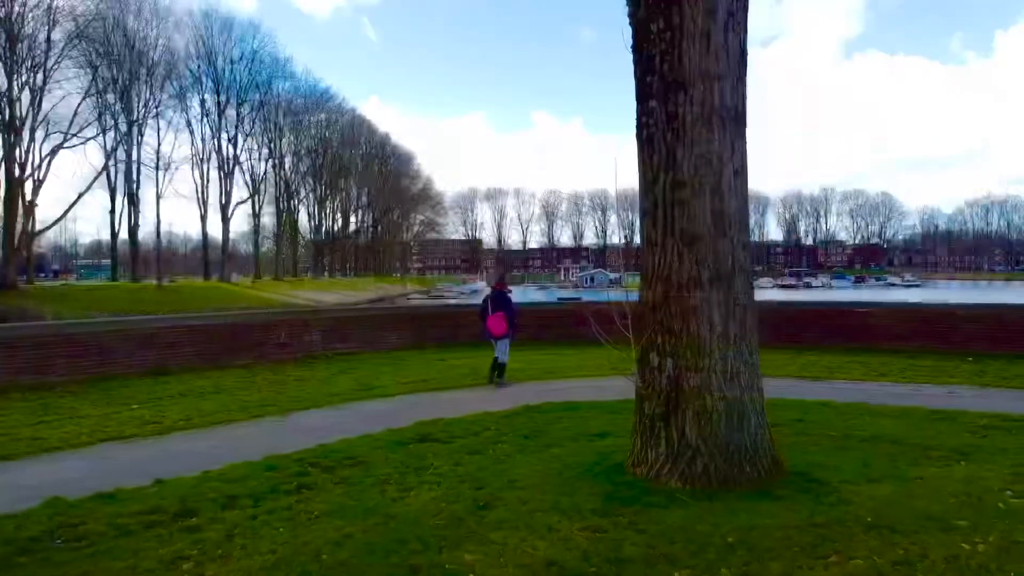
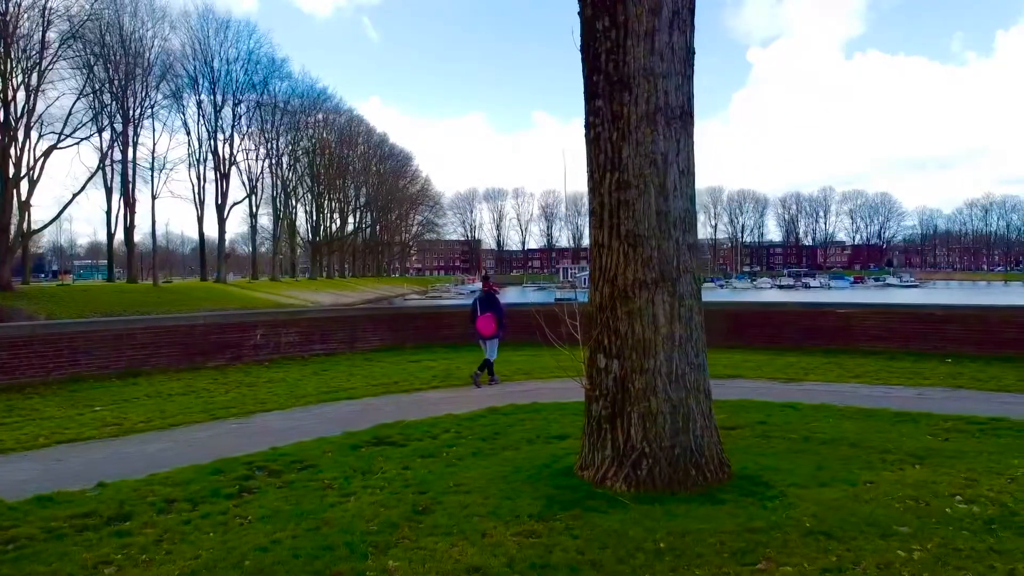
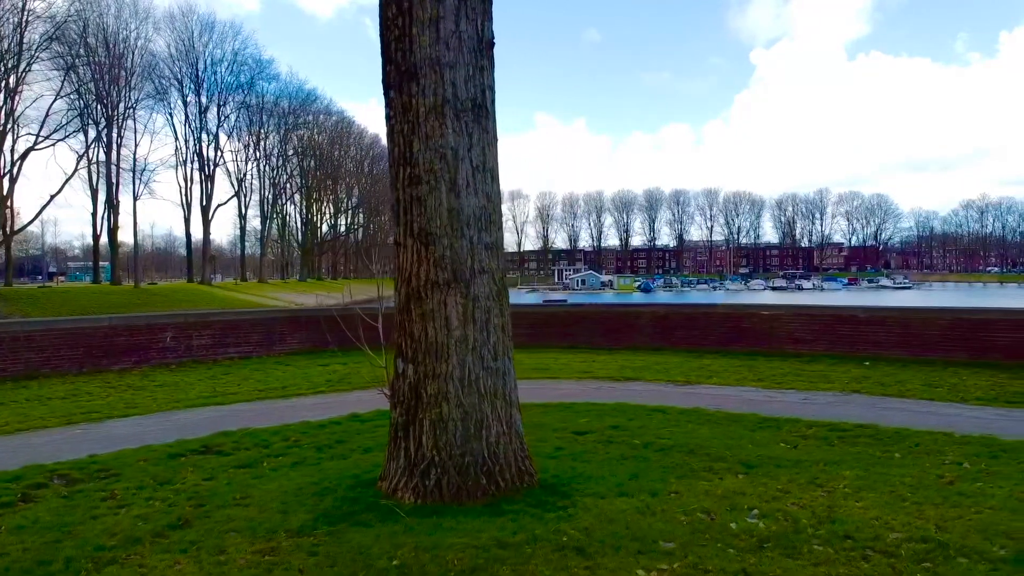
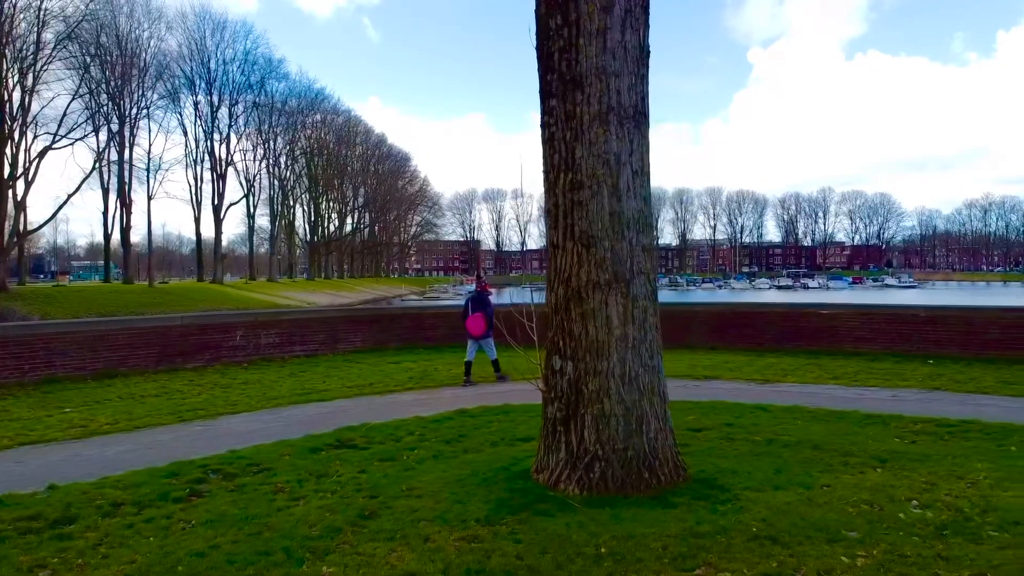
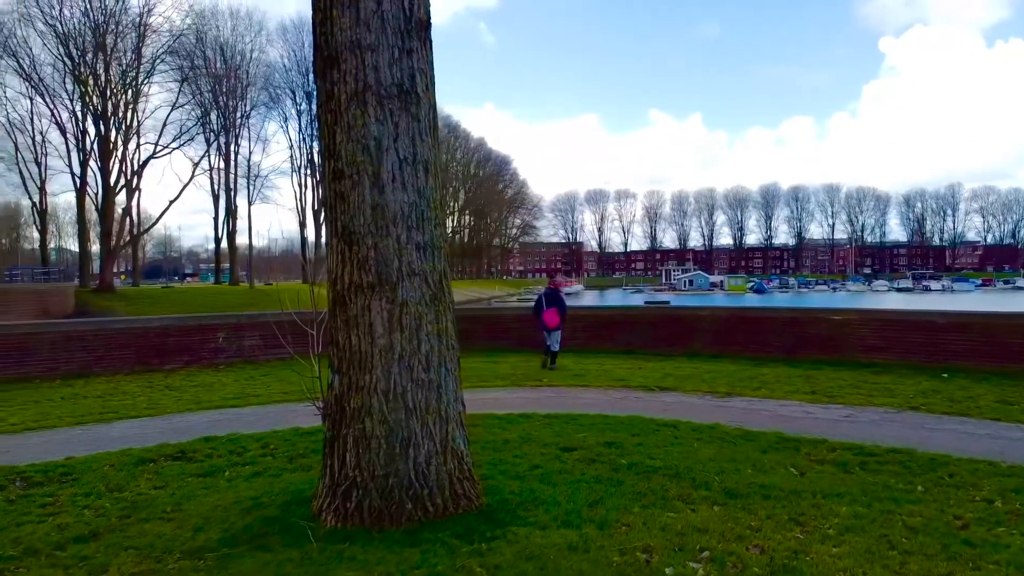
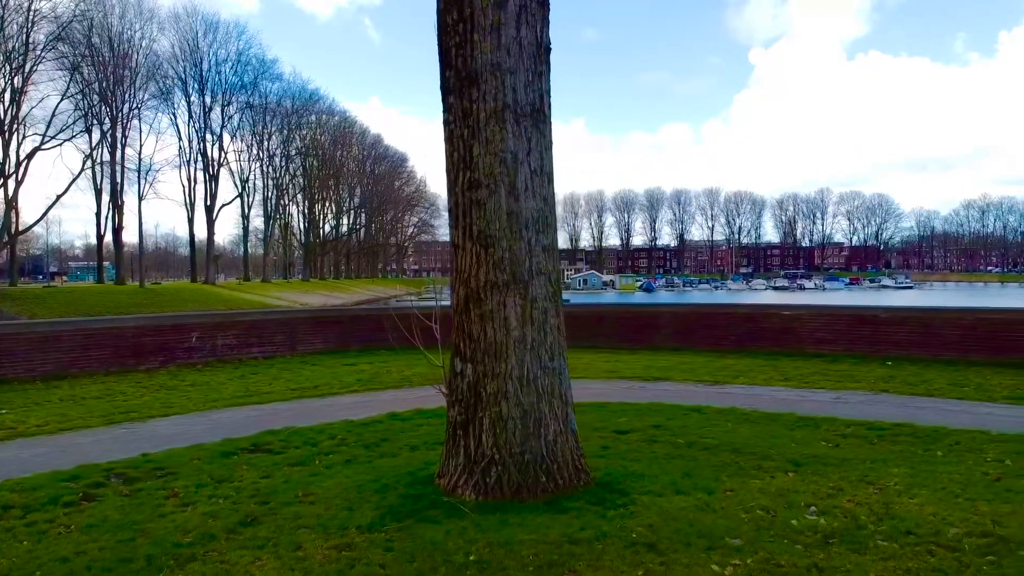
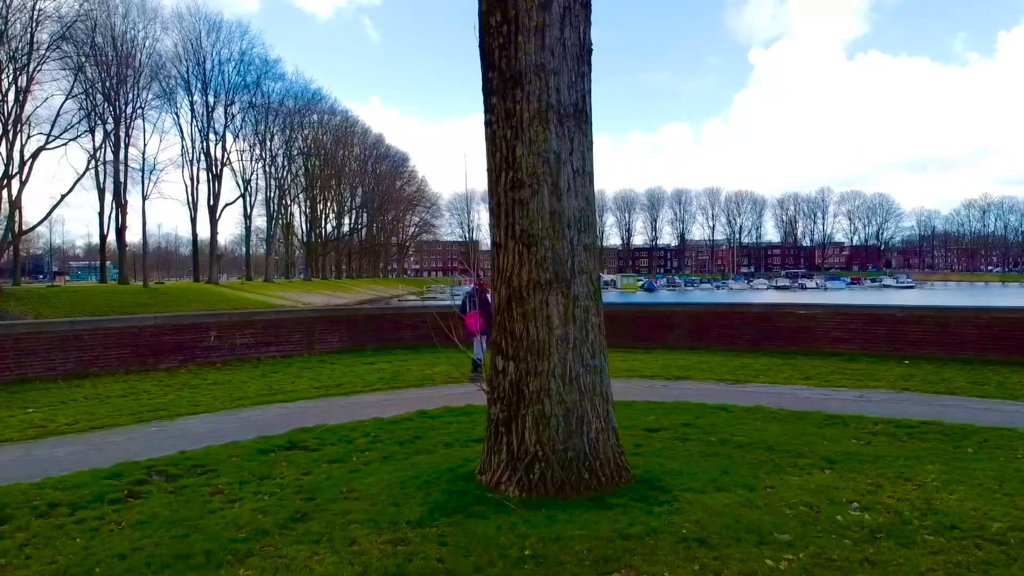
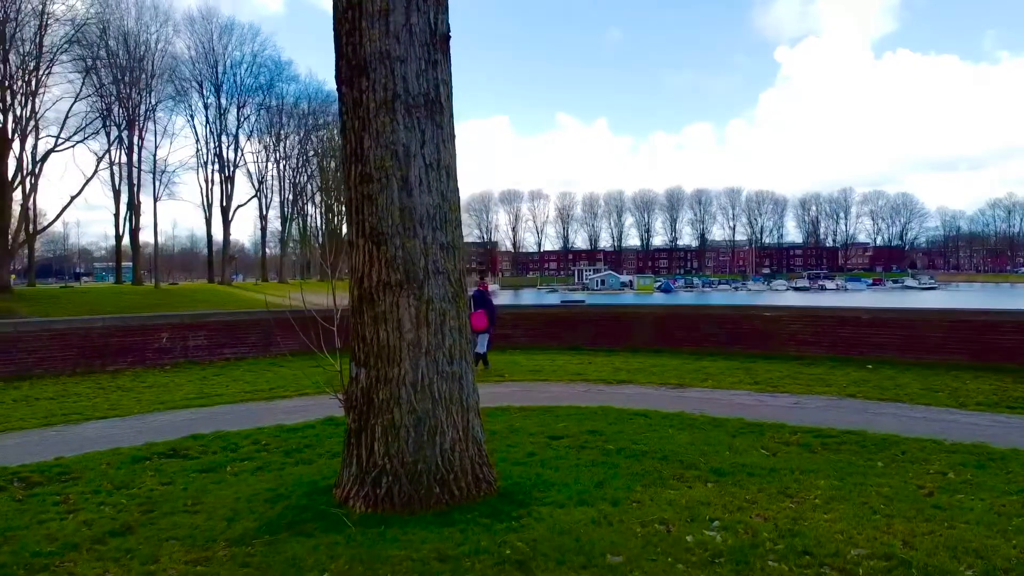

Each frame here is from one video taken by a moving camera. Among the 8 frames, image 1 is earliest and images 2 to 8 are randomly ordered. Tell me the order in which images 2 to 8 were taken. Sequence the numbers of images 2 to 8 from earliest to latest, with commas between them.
2, 4, 7, 6, 3, 8, 5
